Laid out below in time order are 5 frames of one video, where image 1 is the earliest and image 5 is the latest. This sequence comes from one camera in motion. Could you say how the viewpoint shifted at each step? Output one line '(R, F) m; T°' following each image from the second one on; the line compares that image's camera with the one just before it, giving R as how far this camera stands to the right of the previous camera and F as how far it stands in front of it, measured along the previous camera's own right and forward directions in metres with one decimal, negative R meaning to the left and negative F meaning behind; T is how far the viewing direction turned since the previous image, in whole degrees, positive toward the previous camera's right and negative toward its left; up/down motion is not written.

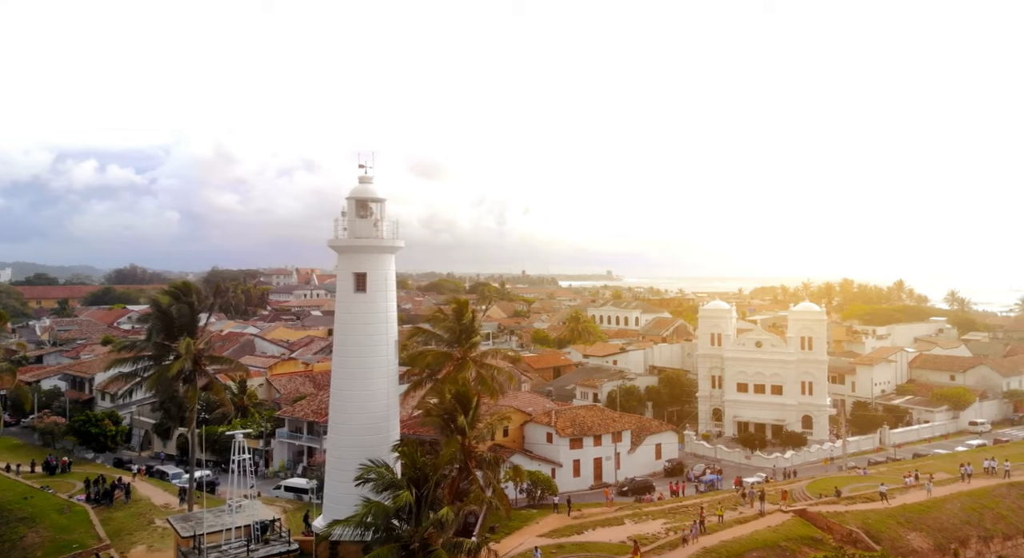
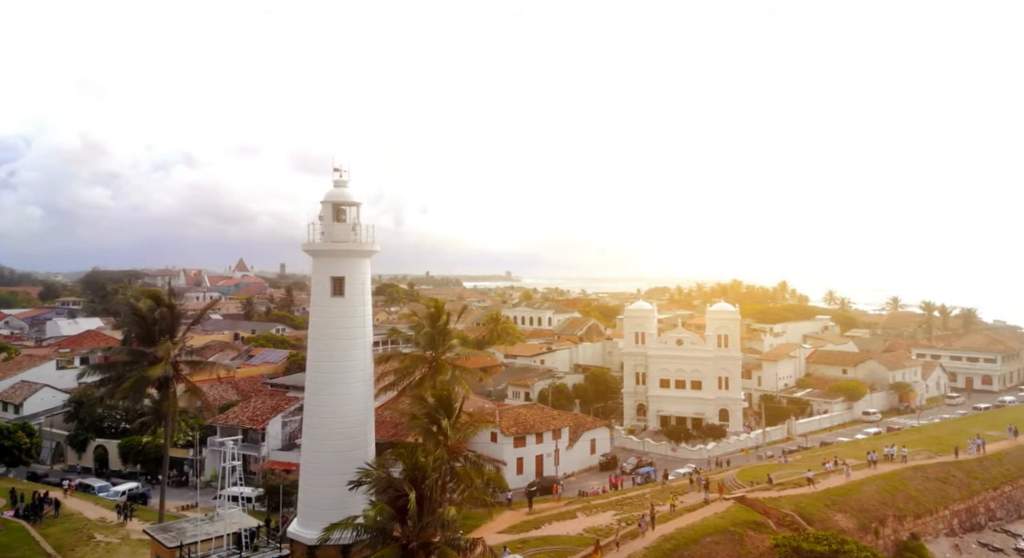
(-3.0, -0.6) m; +8°
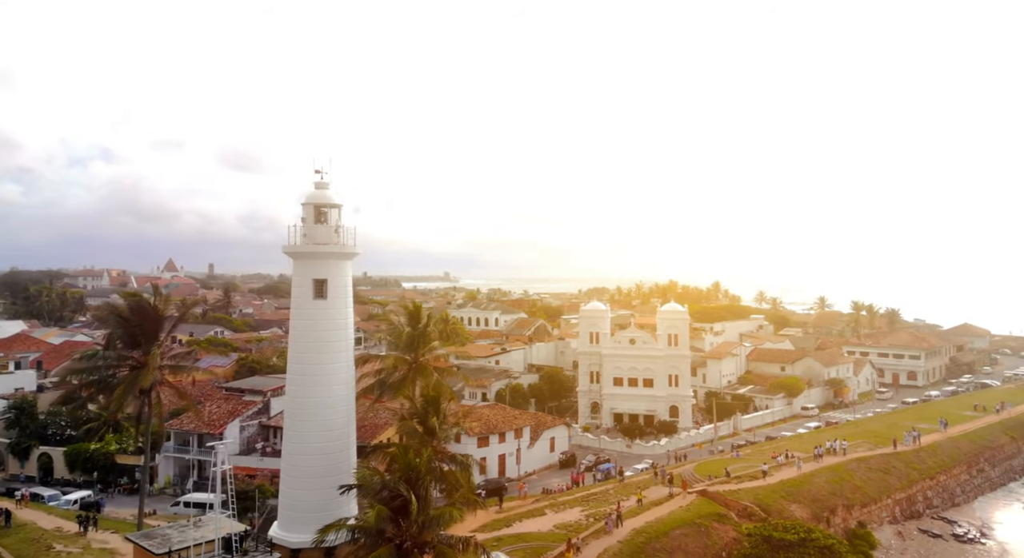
(-1.7, -0.4) m; +5°
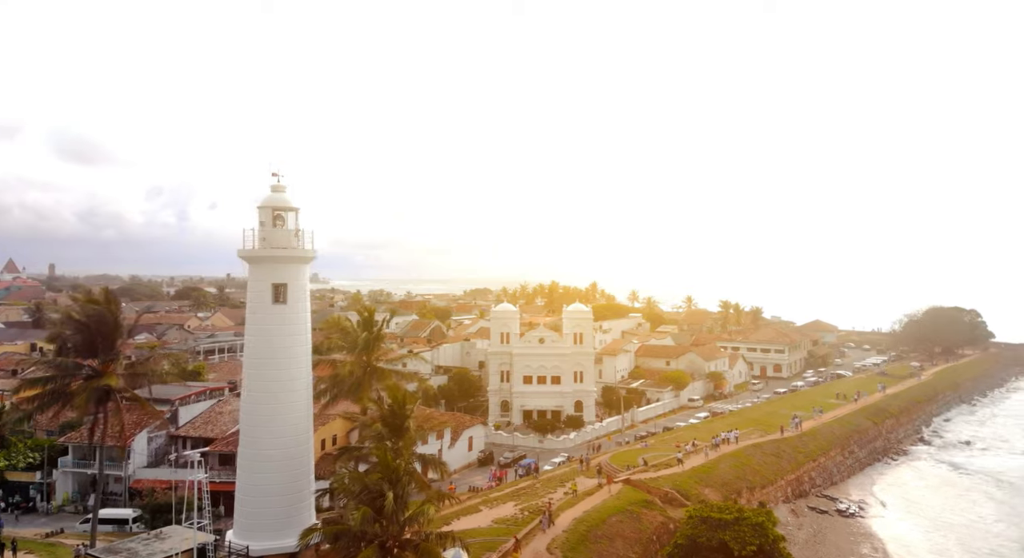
(-3.3, -0.7) m; +10°
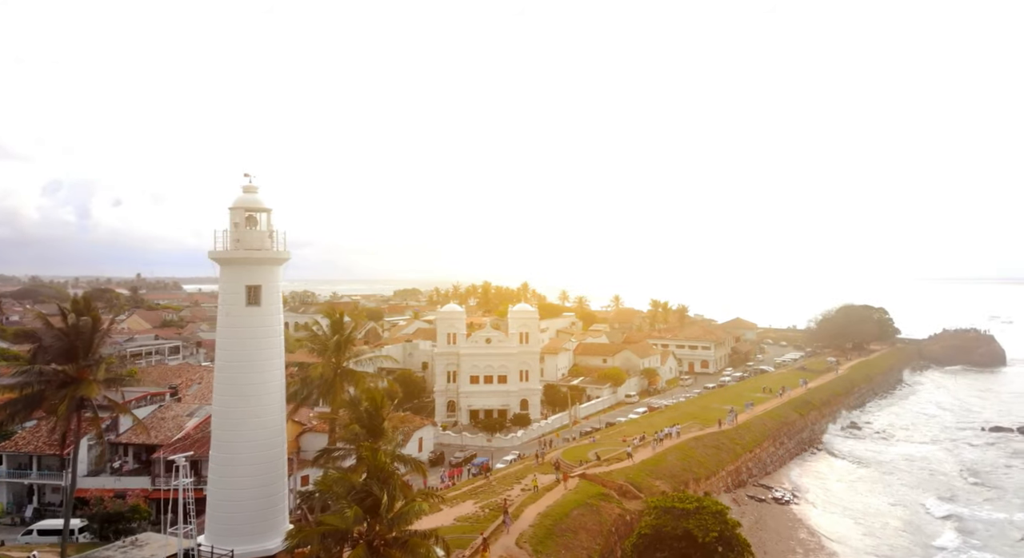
(-1.9, -0.5) m; +6°
